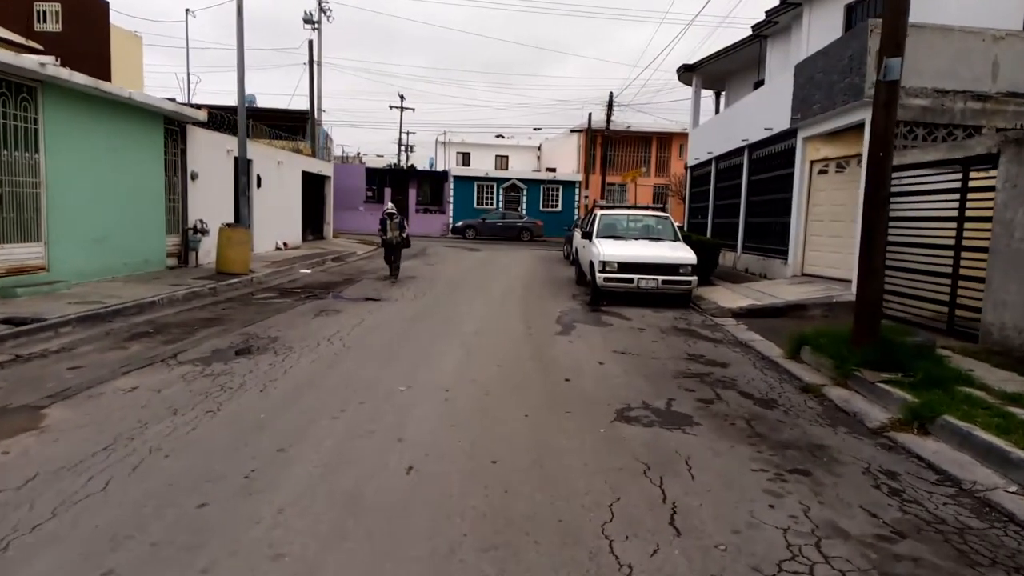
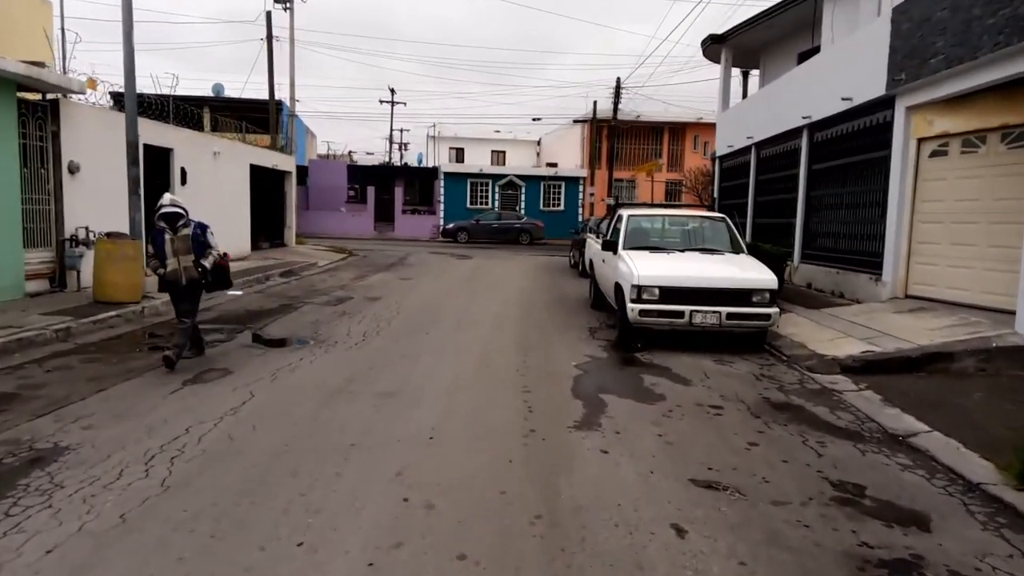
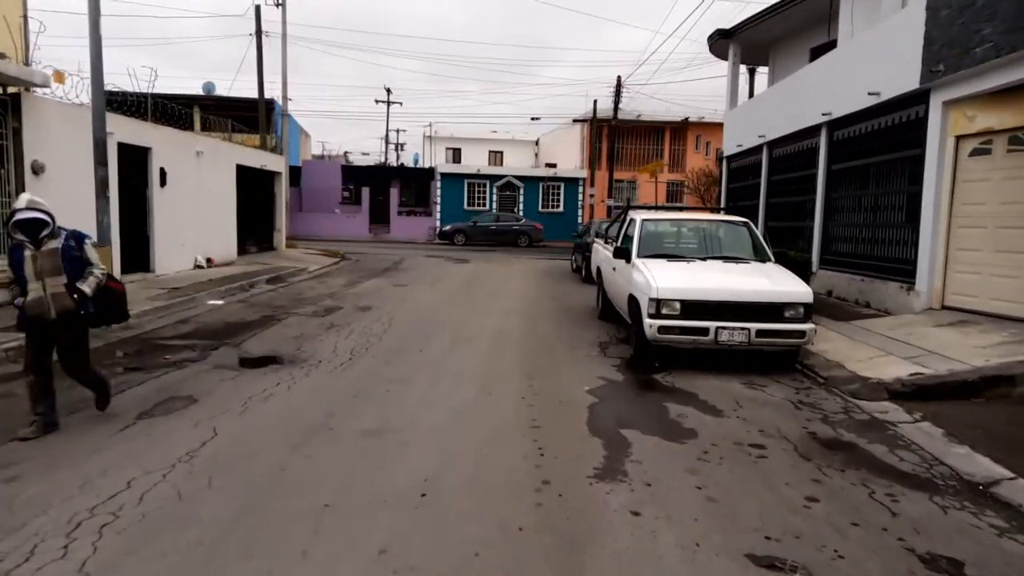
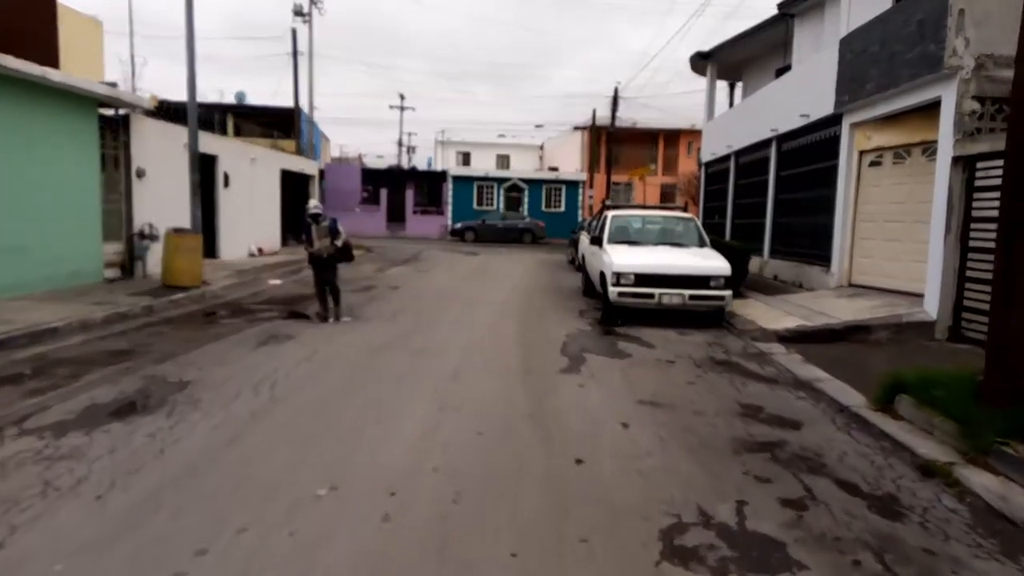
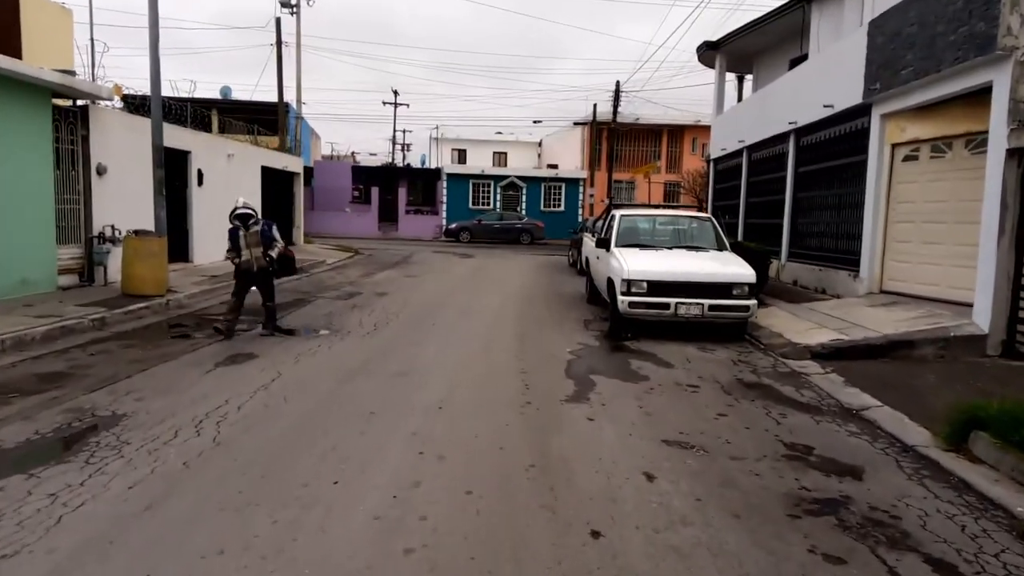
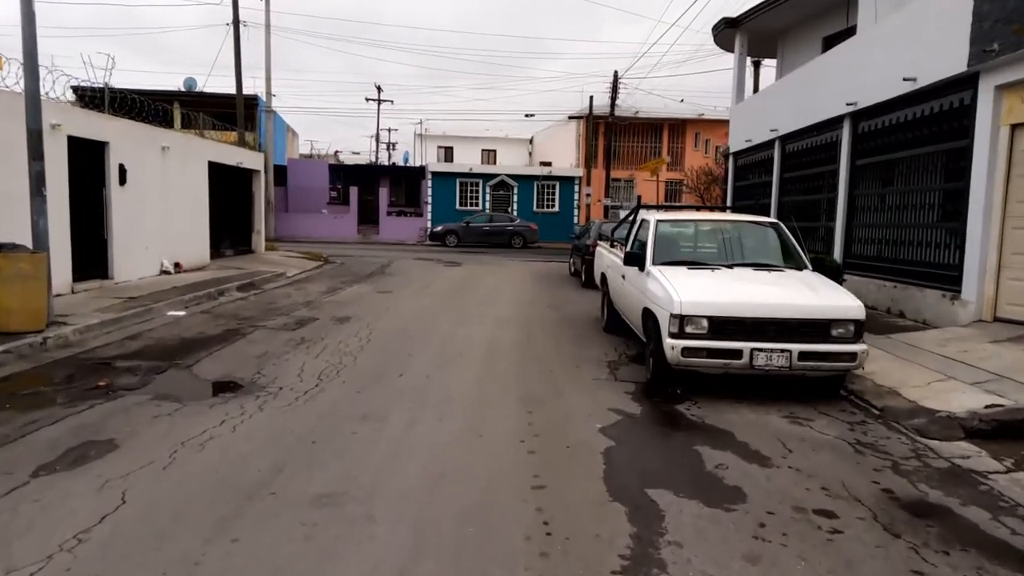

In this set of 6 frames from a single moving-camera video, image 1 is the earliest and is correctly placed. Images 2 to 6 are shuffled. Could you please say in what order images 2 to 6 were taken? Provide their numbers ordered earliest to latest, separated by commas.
4, 5, 2, 3, 6
